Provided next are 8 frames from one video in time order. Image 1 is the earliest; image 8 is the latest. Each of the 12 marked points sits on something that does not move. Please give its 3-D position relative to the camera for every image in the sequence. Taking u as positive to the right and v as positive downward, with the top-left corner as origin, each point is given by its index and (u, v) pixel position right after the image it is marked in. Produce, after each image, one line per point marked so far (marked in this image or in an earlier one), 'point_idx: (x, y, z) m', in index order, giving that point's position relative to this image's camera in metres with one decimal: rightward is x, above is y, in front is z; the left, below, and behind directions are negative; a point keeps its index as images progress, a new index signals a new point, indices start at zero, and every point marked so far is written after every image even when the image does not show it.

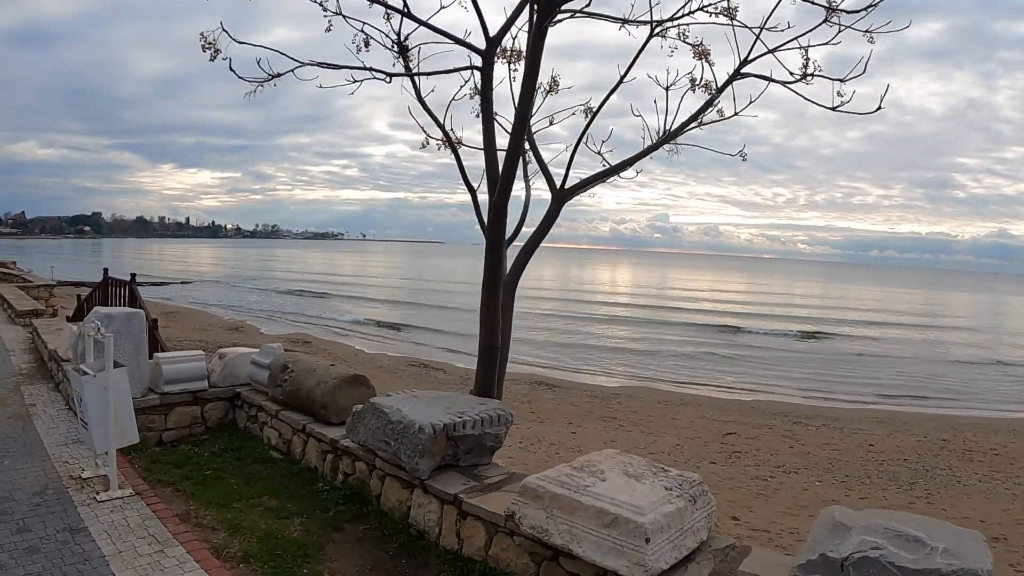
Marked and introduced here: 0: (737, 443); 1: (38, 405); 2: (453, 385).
0: (+5.0, -3.4, +13.8) m
1: (-3.7, -0.9, +4.9) m
2: (-1.5, -2.5, +16.1) m
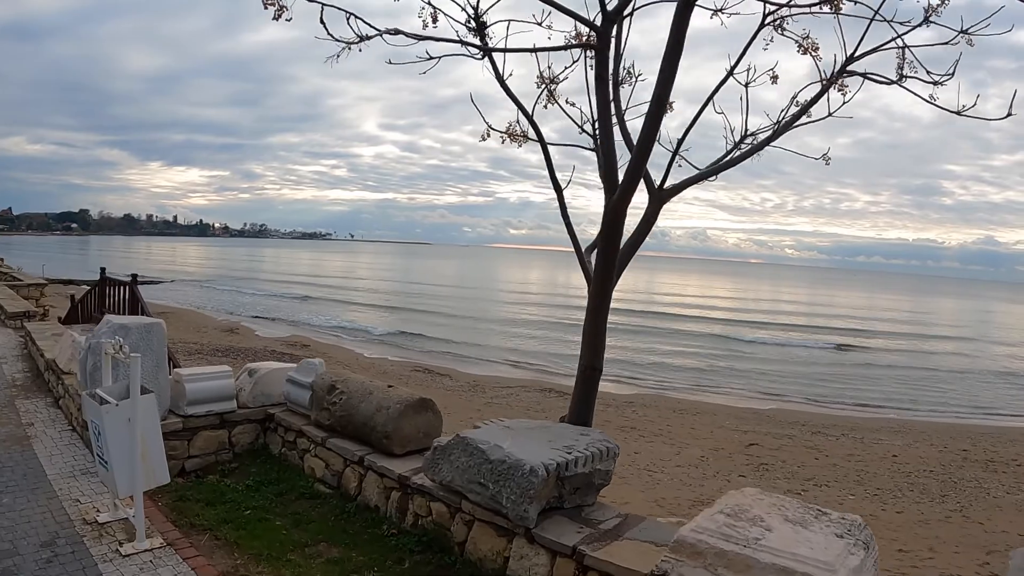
0: (+5.3, -3.5, +13.3) m
1: (-3.2, -0.9, +4.2) m
2: (-1.2, -2.6, +15.5) m
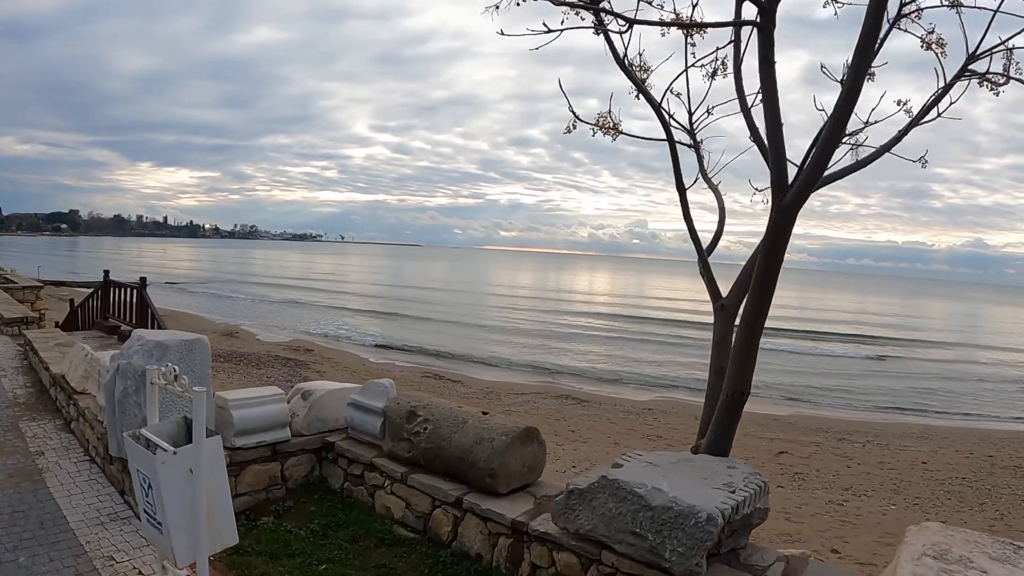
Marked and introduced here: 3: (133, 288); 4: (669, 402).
0: (+5.7, -3.6, +12.7) m
1: (-2.7, -1.0, +3.6) m
2: (-0.8, -2.6, +14.9) m
3: (-4.9, 0.0, +7.9) m
4: (+4.3, -3.1, +17.0) m
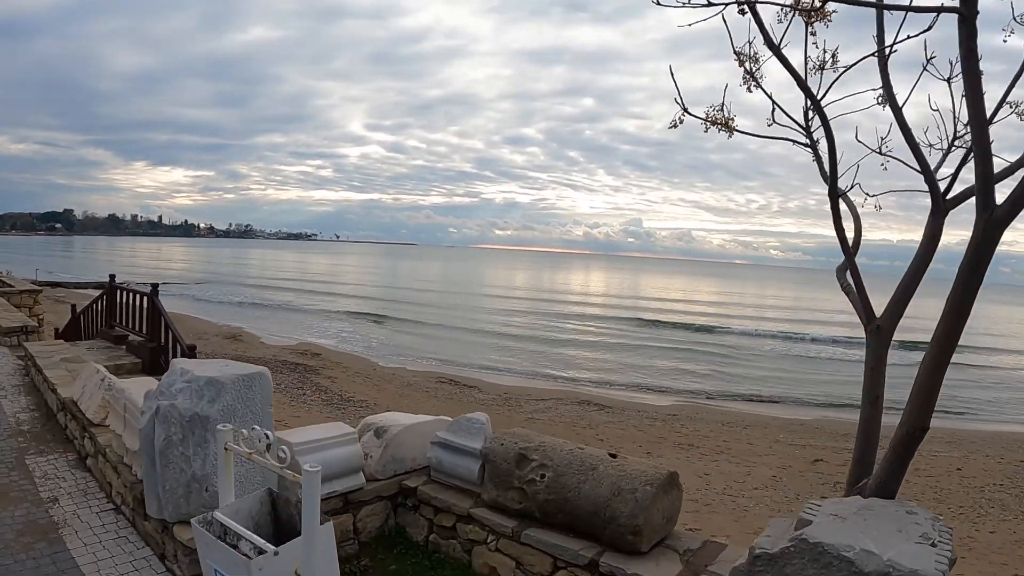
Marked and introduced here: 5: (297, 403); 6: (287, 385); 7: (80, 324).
0: (+6.2, -3.6, +12.2) m
1: (-2.2, -1.0, +3.0) m
2: (-0.4, -2.7, +14.3) m
3: (-4.4, -0.1, +7.3) m
4: (+4.8, -3.2, +16.4) m
5: (-4.0, -2.4, +11.7) m
6: (-4.9, -2.3, +13.7) m
7: (-6.1, -0.5, +8.9) m
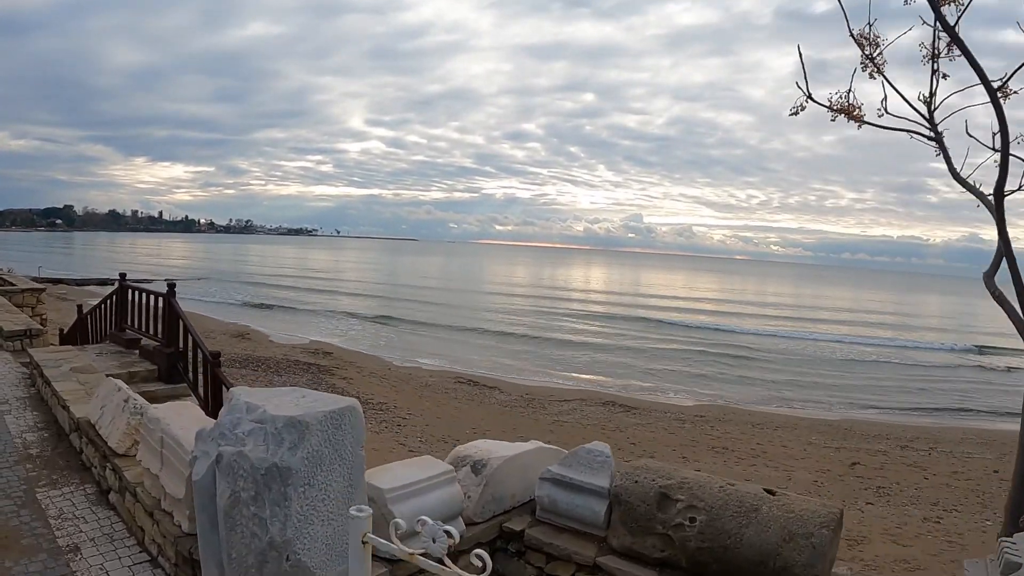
0: (+6.7, -3.5, +11.7) m
1: (-1.7, -1.0, +2.5) m
2: (+0.1, -2.6, +13.8) m
3: (-3.9, -0.1, +6.8) m
4: (+5.3, -3.1, +15.9) m
5: (-3.5, -2.3, +11.1) m
6: (-4.4, -2.2, +13.2) m
7: (-5.7, -0.5, +8.3) m
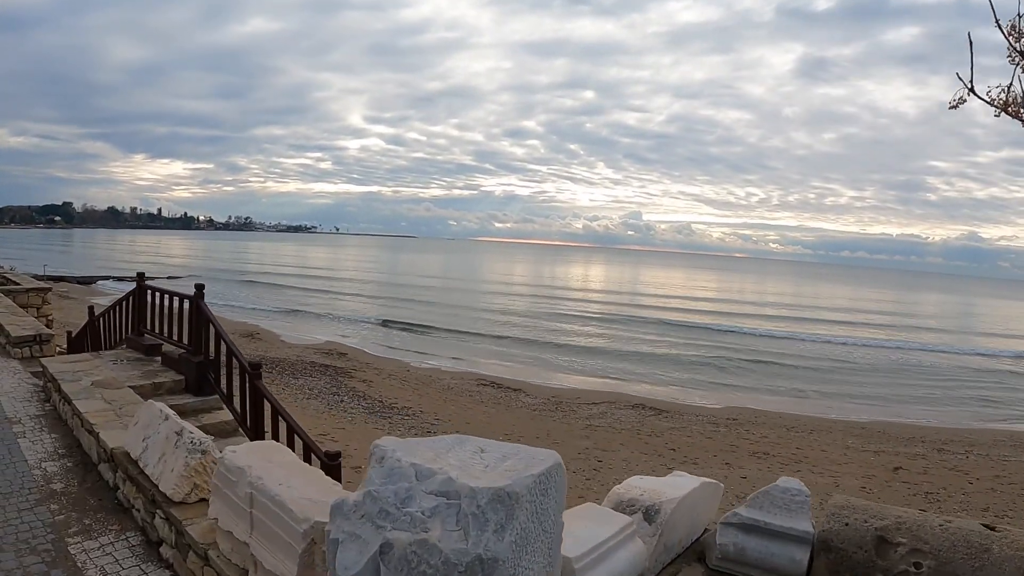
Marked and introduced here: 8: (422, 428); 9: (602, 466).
0: (+7.3, -3.5, +11.1) m
1: (-1.1, -1.0, +1.9) m
2: (+0.7, -2.6, +13.2) m
3: (-3.3, 0.0, +6.2) m
4: (+5.8, -3.0, +15.3) m
5: (-2.9, -2.3, +10.6) m
6: (-3.9, -2.2, +12.6) m
7: (-5.1, -0.5, +7.7) m
8: (-1.6, -2.4, +10.8) m
9: (+1.4, -2.7, +9.6) m
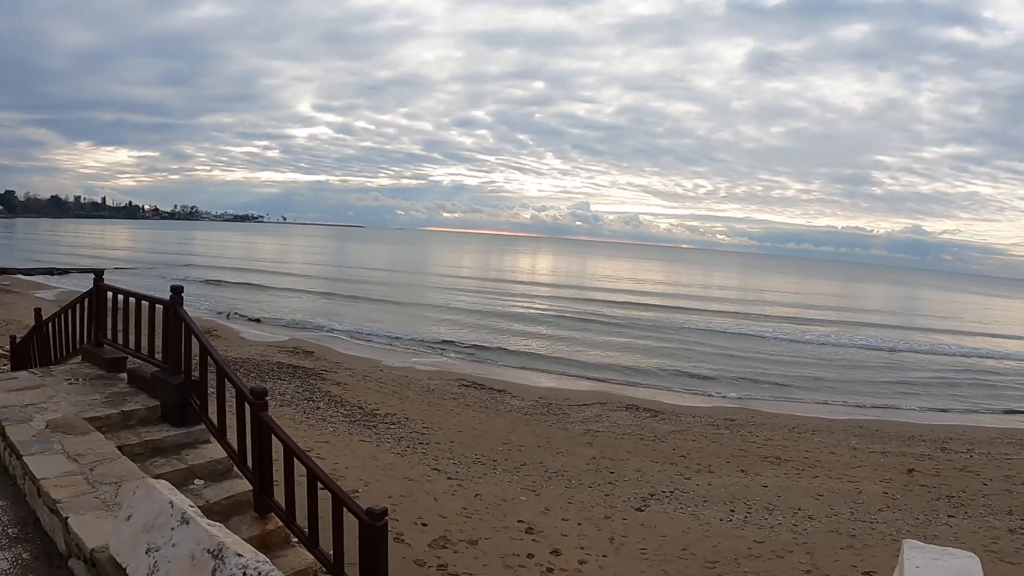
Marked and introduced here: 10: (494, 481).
0: (+7.3, -3.4, +10.7) m
1: (-0.6, -1.1, +1.0) m
2: (+0.6, -2.5, +12.5) m
3: (-3.0, -0.1, +5.2) m
4: (+5.6, -2.9, +14.9) m
5: (-2.9, -2.2, +9.6) m
6: (-4.0, -2.1, +11.6) m
7: (-4.9, -0.5, +6.6) m
8: (-1.6, -2.4, +9.9) m
9: (+1.5, -2.7, +8.9) m
10: (-0.3, -2.5, +8.1) m
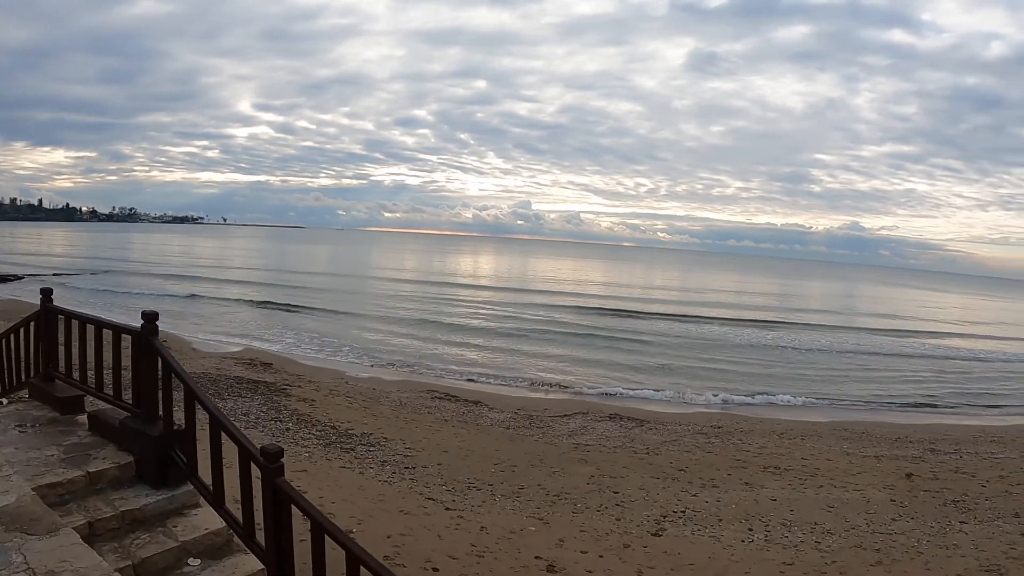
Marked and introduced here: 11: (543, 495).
0: (+7.2, -3.5, +10.6) m
1: (-0.1, -1.2, +0.4) m
2: (+0.4, -2.6, +11.9) m
3: (-2.8, -0.2, +4.4) m
4: (+5.2, -3.0, +14.6) m
5: (-2.9, -2.4, +8.8) m
6: (-4.1, -2.3, +10.7) m
7: (-4.7, -0.7, +5.7) m
8: (-1.6, -2.5, +9.2) m
9: (+1.5, -2.8, +8.4) m
10: (-0.2, -2.7, +7.5) m
11: (+0.4, -2.7, +8.3) m
